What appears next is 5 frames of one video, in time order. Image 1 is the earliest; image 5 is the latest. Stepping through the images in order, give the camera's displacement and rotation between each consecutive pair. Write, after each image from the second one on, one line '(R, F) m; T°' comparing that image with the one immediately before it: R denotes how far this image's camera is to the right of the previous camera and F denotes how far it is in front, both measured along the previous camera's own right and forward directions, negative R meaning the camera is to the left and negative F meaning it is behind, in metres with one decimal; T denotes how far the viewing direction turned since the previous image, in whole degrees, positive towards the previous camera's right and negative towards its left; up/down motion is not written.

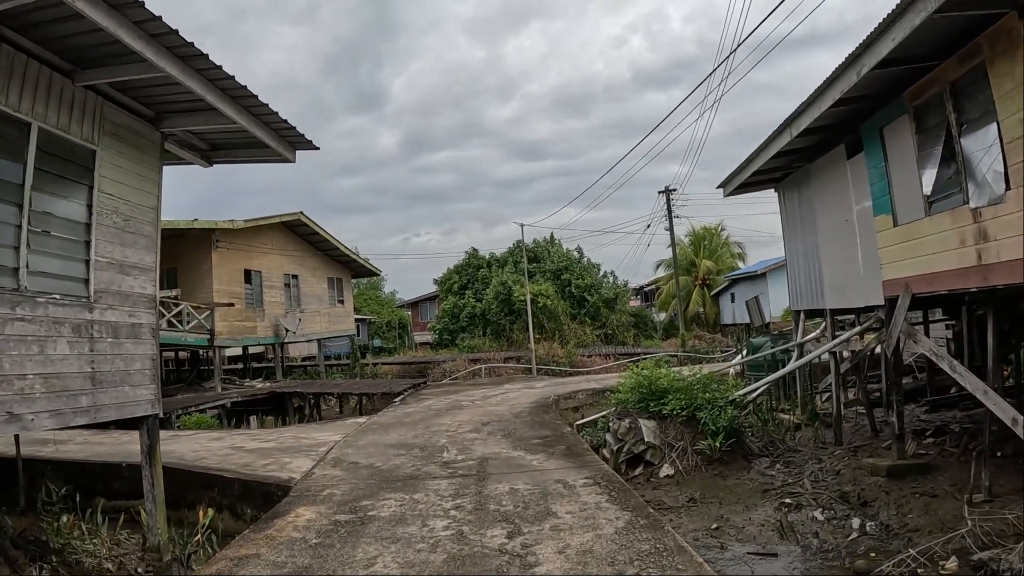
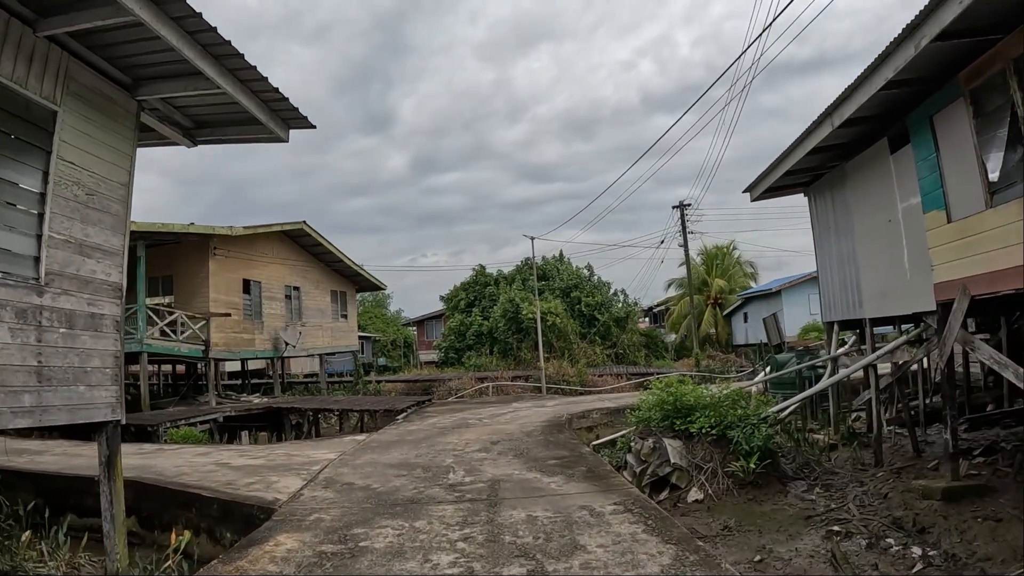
(-0.1, +0.7) m; -1°
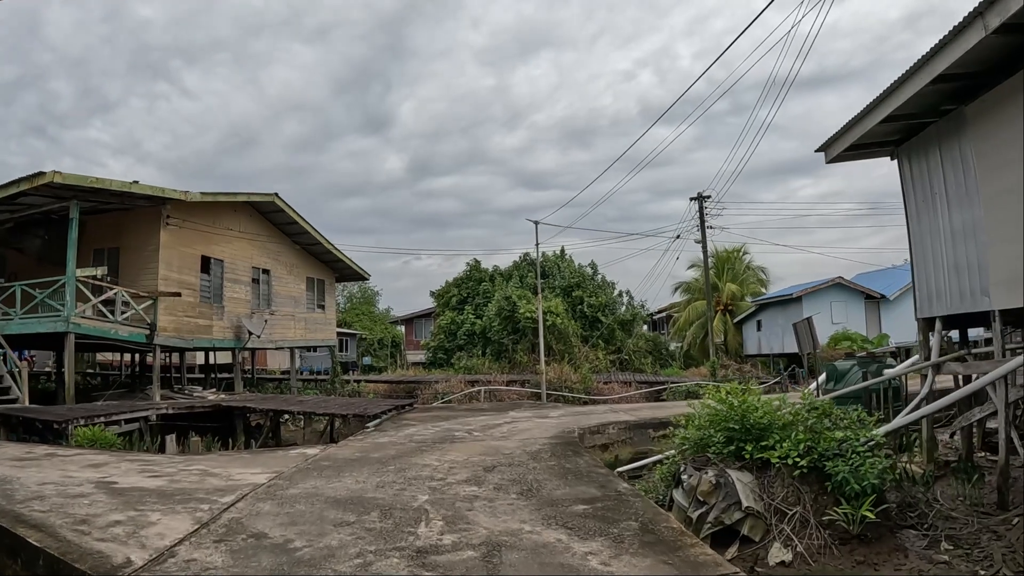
(-0.1, +2.1) m; +1°
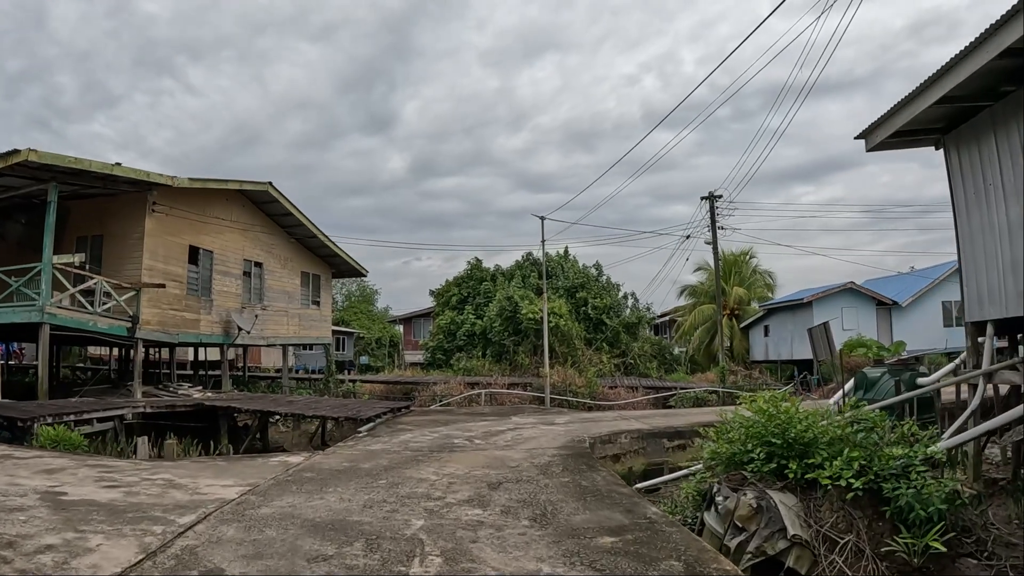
(-0.1, +0.7) m; 0°
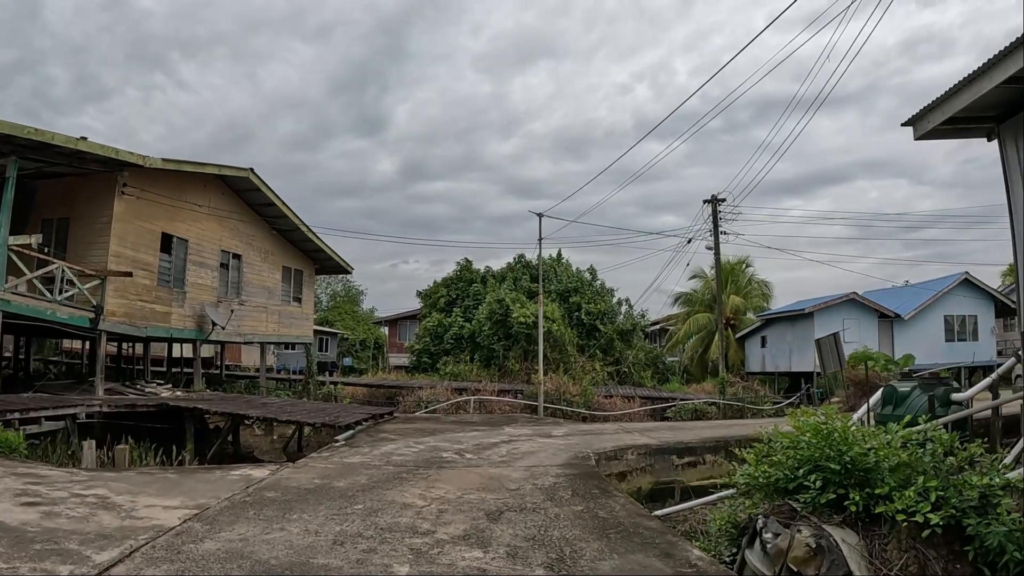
(-0.1, +0.8) m; +1°
